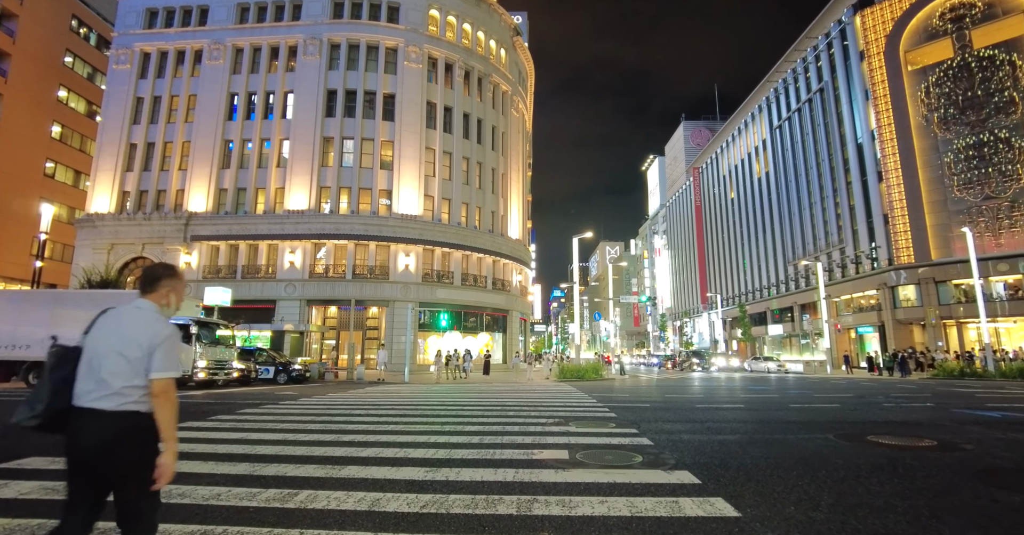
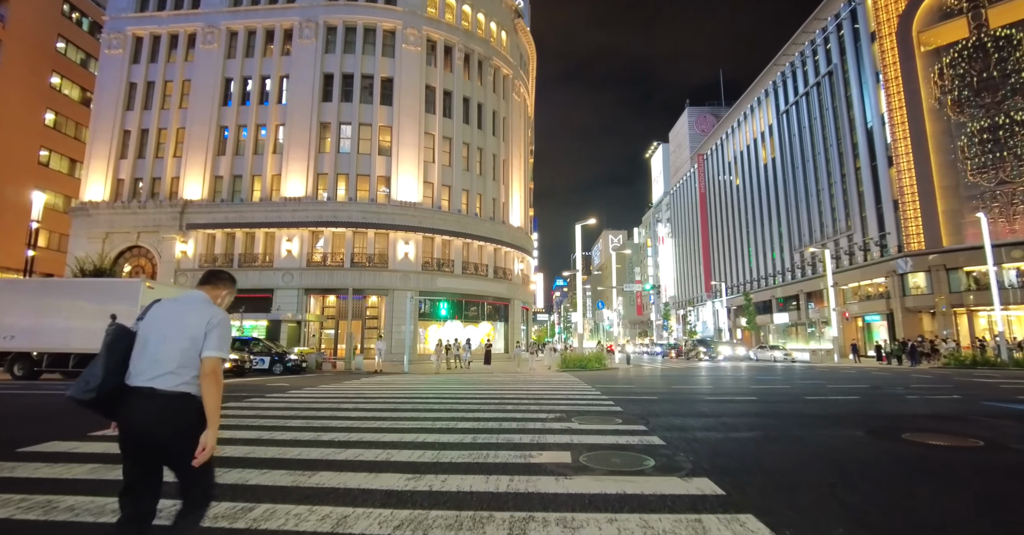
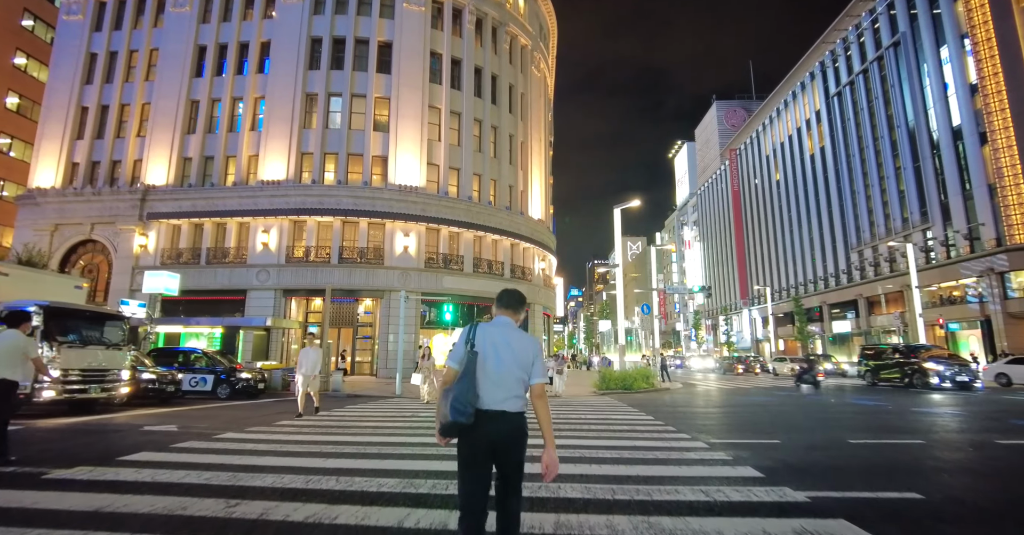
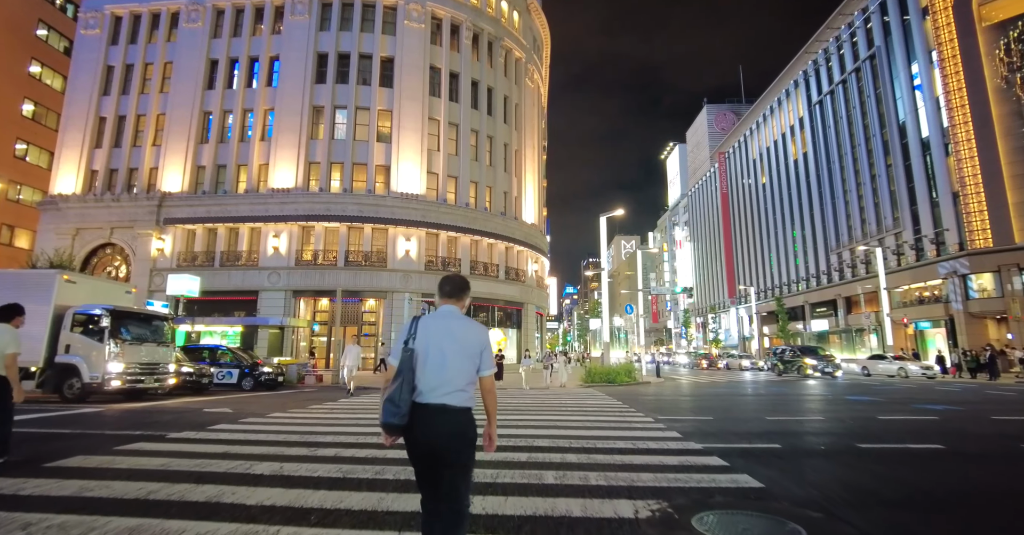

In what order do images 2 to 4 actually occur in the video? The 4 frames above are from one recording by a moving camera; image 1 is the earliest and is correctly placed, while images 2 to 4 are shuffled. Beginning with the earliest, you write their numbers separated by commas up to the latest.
2, 4, 3
